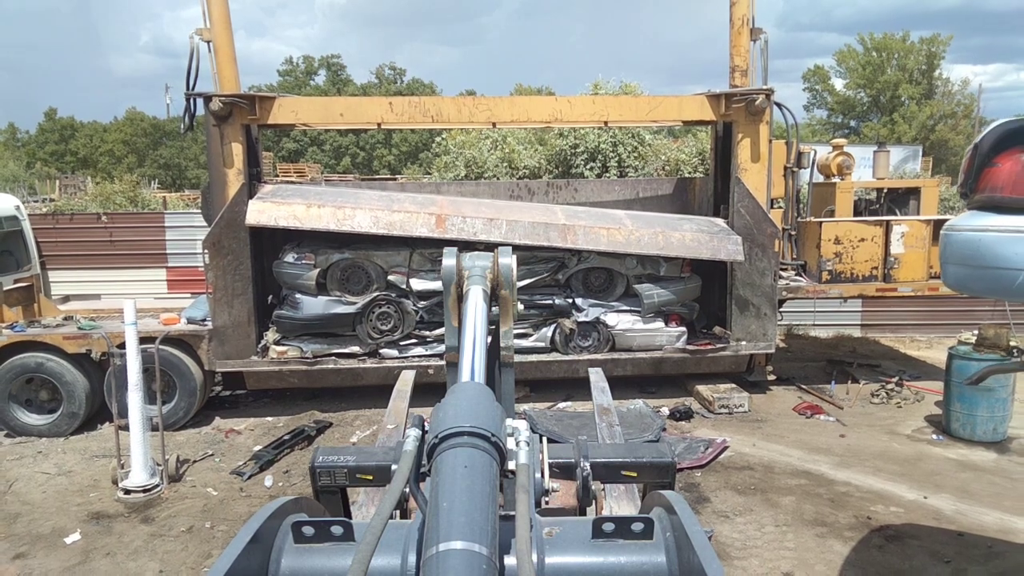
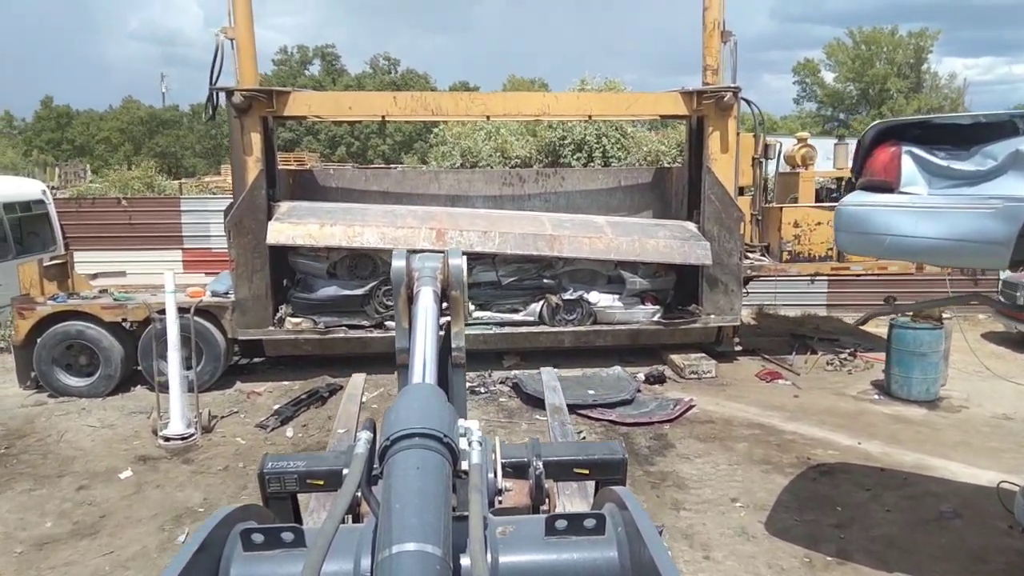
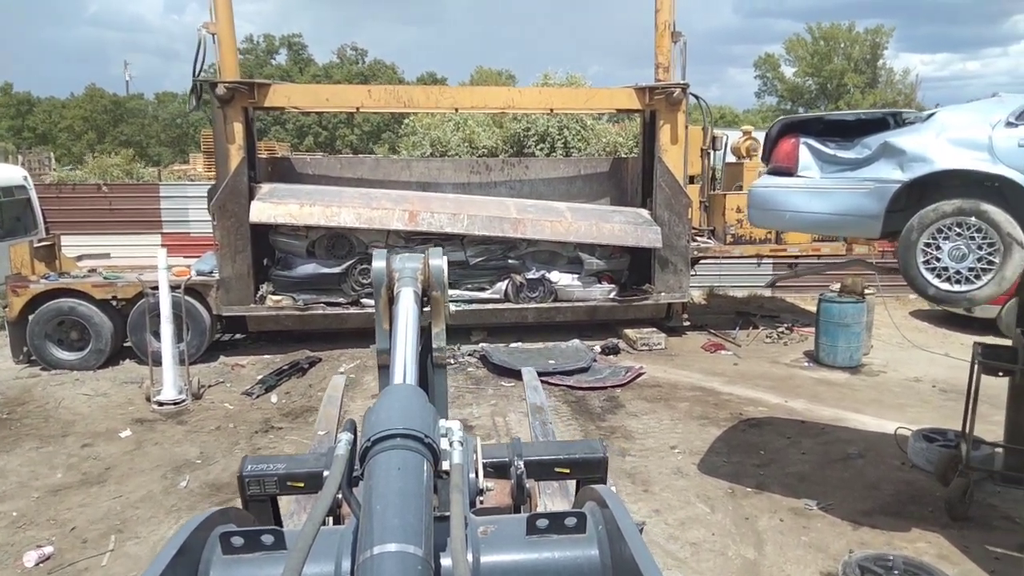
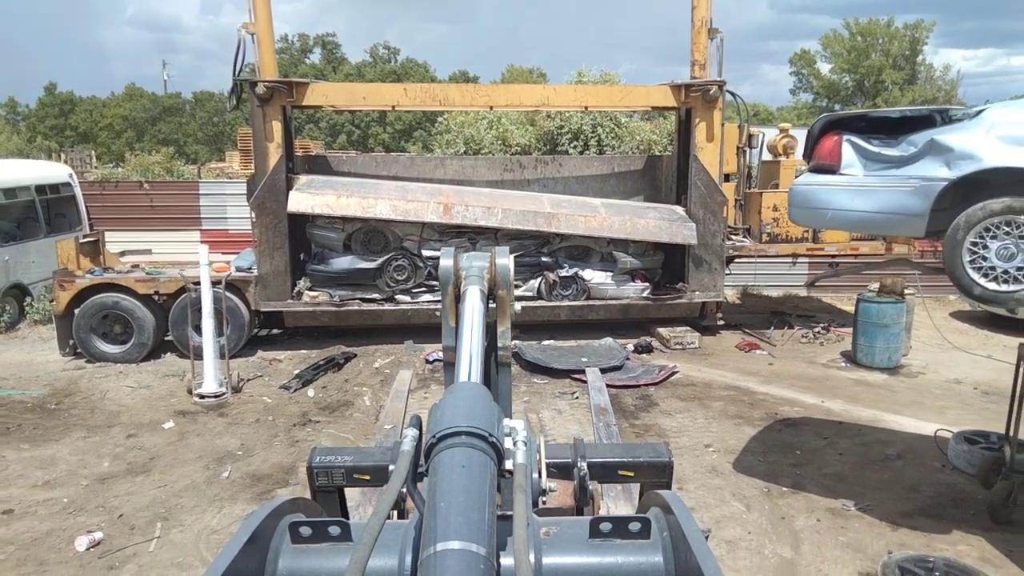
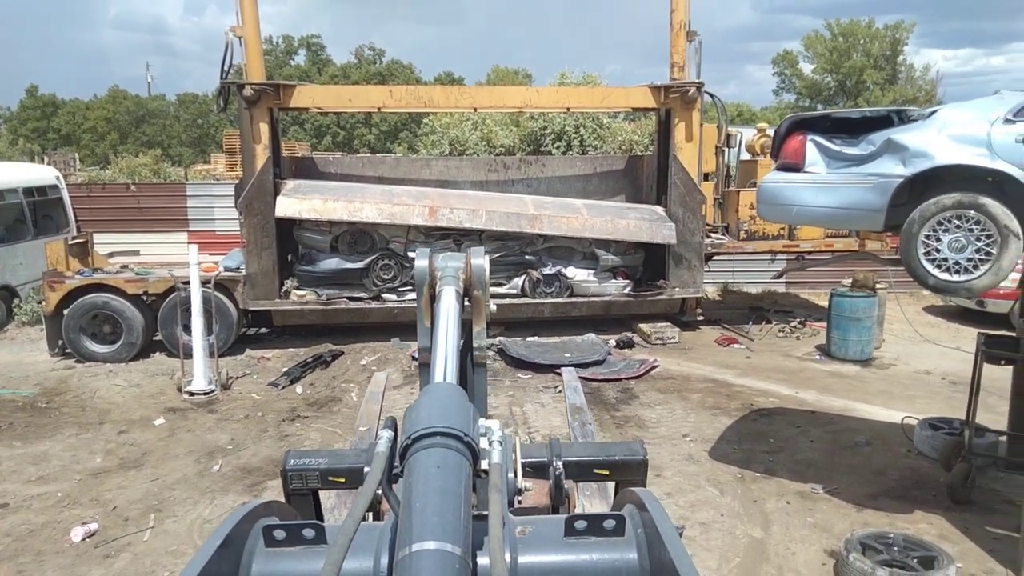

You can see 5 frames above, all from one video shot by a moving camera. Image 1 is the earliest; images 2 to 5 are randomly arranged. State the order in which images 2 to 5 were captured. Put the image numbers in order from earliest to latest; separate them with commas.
4, 5, 3, 2
